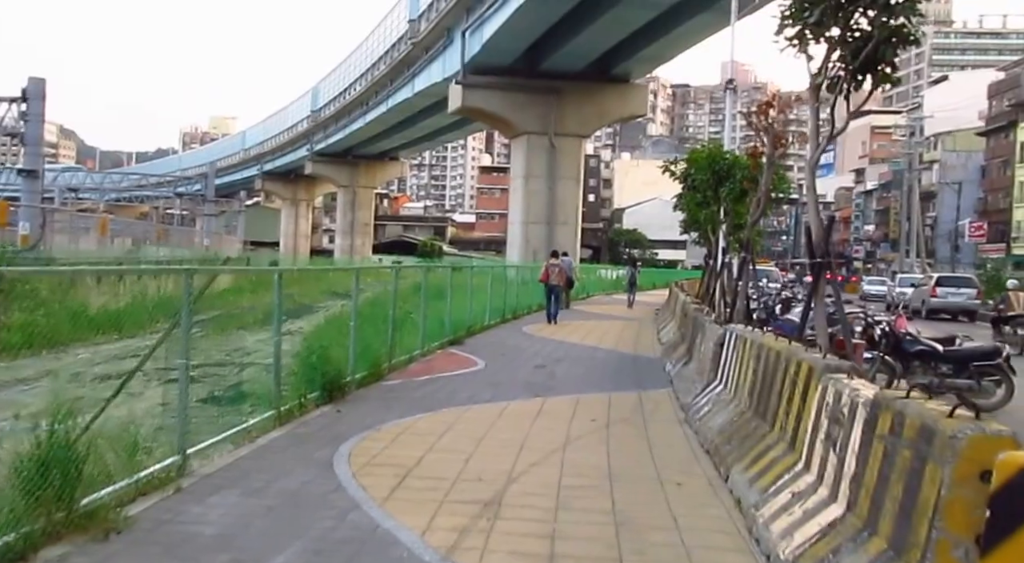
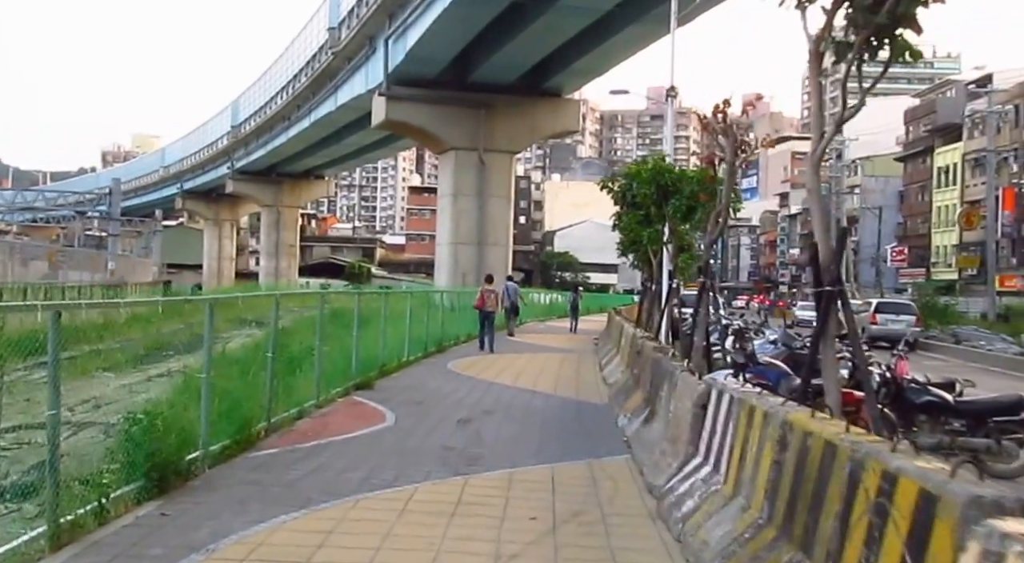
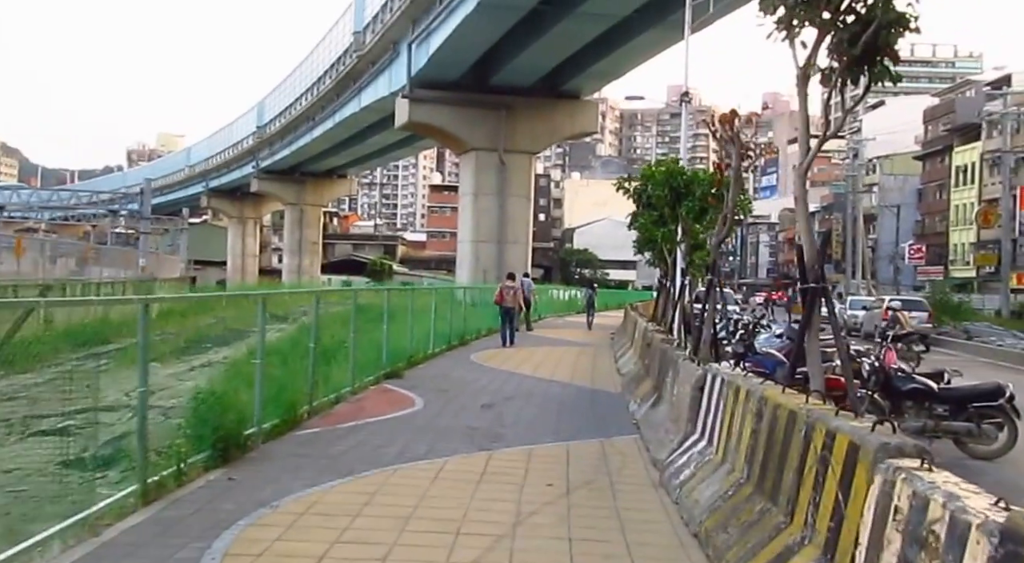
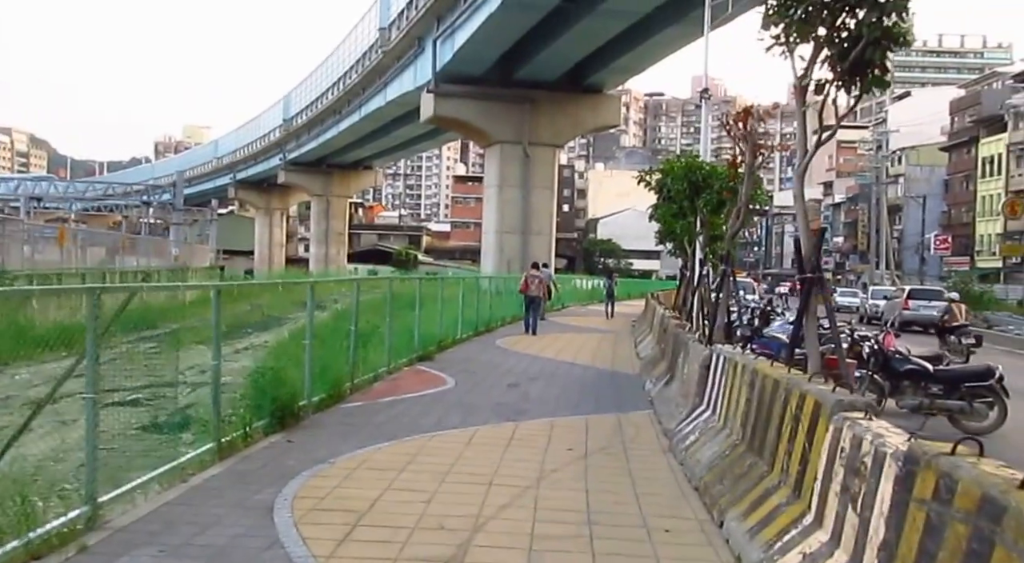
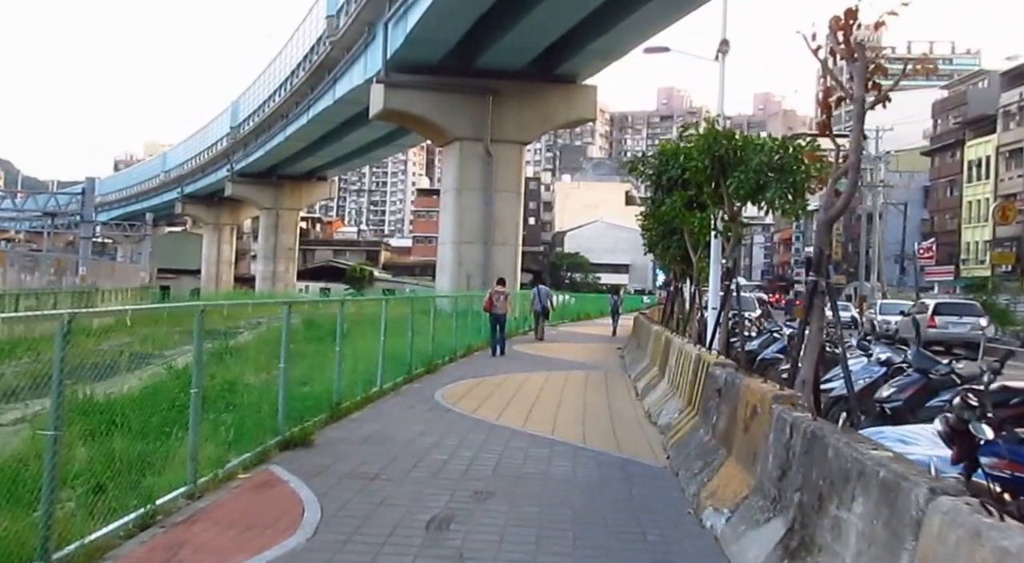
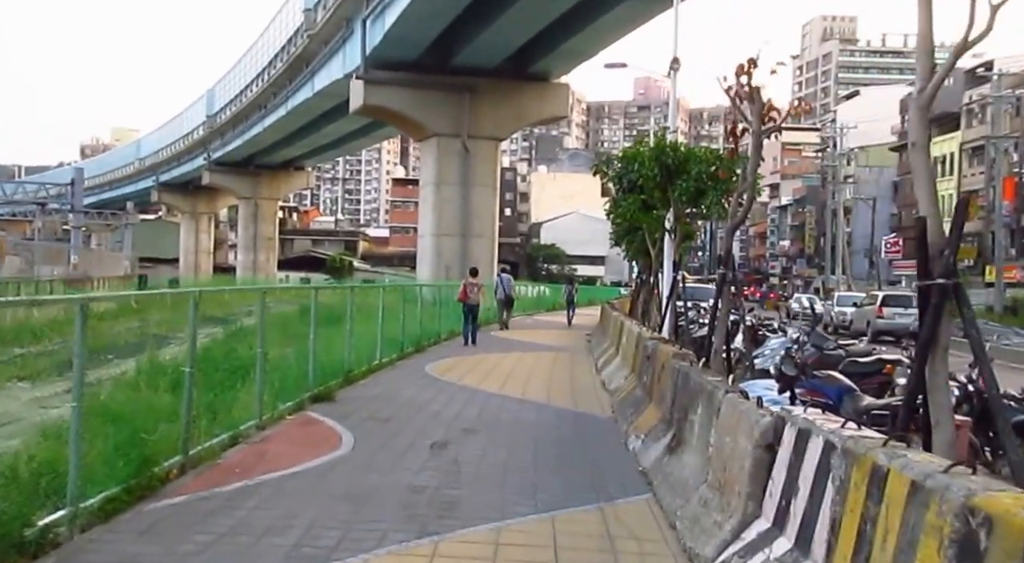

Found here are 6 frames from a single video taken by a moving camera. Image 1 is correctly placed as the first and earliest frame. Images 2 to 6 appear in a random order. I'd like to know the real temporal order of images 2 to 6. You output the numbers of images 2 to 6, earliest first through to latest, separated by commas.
4, 3, 2, 6, 5
